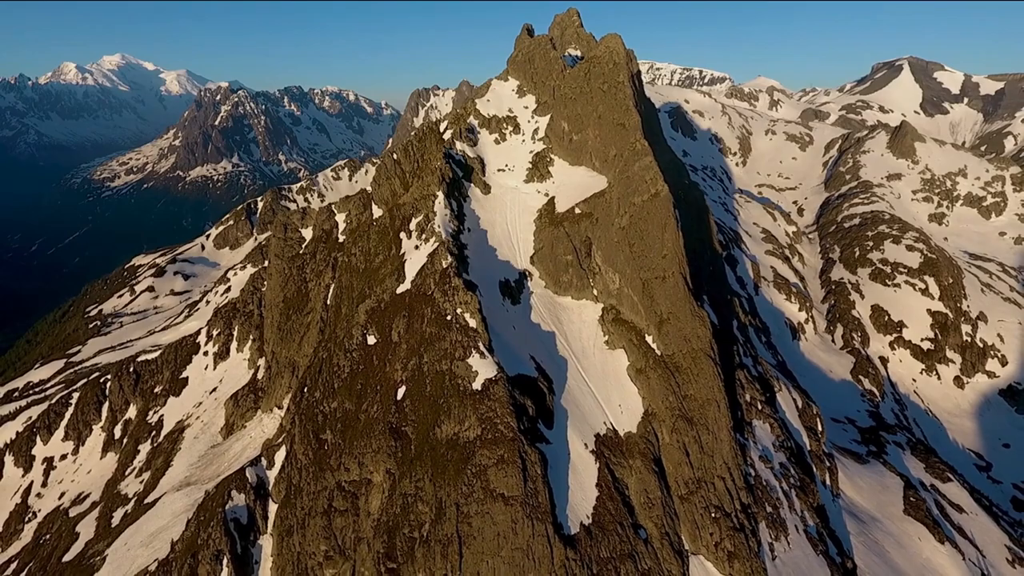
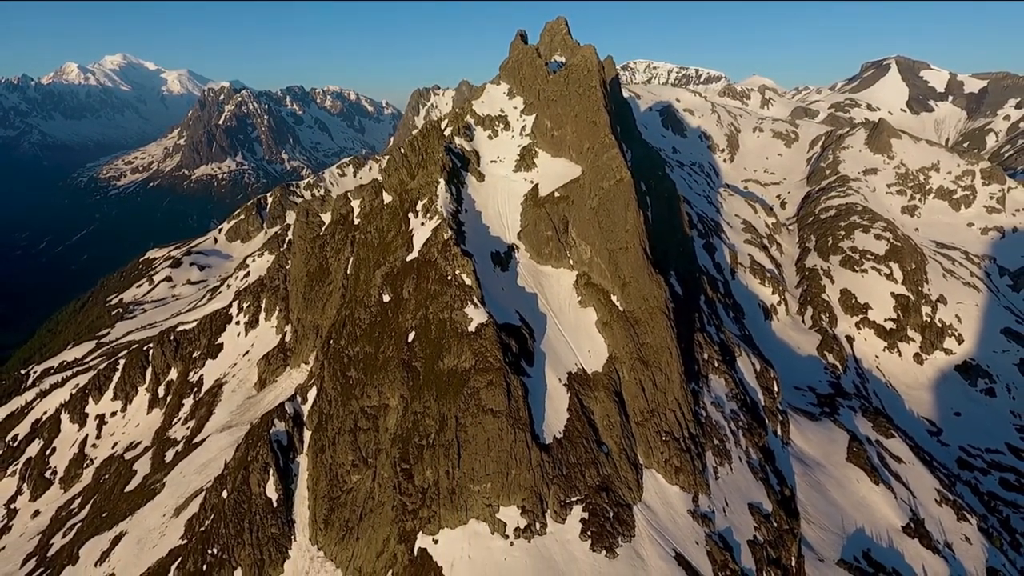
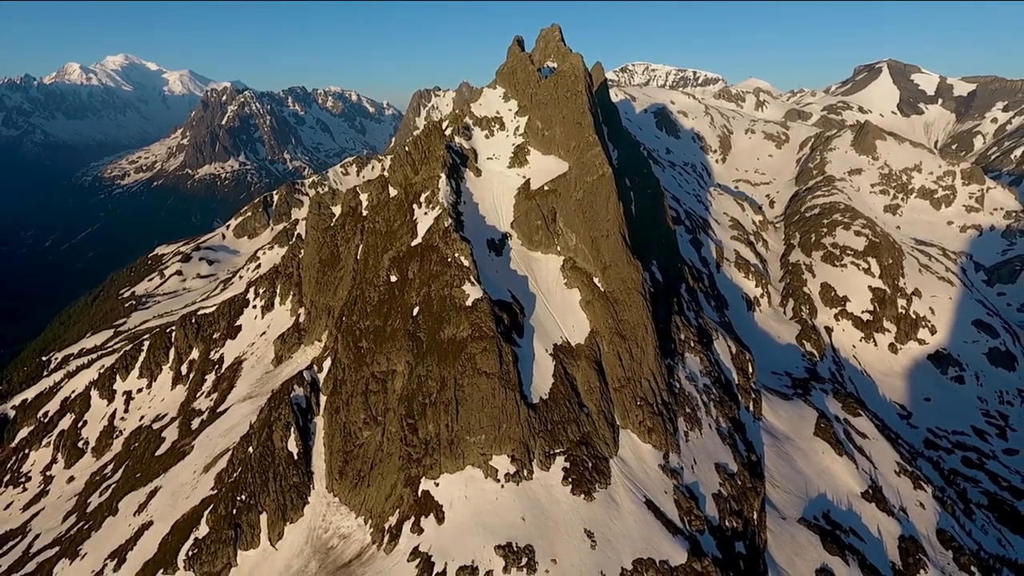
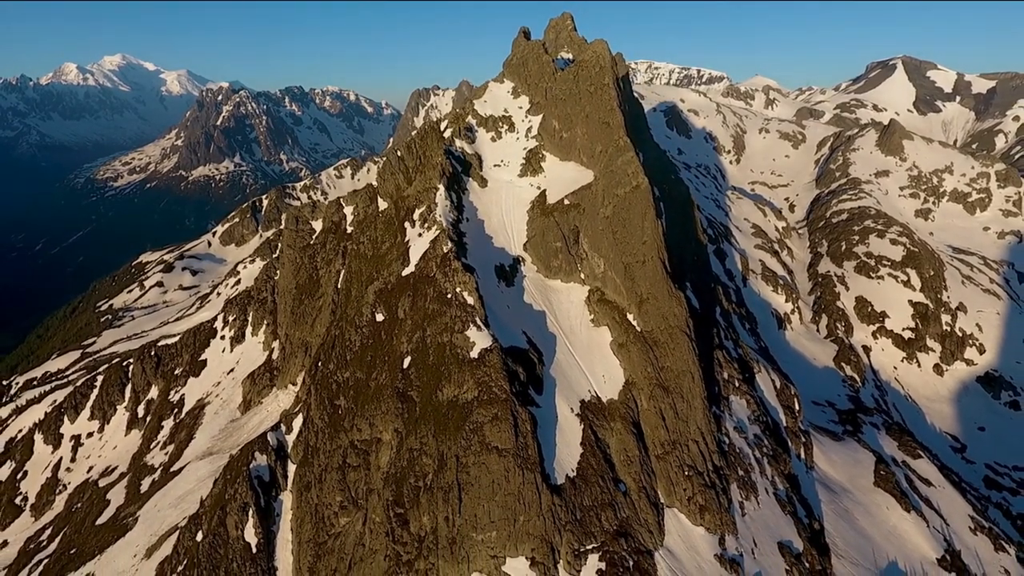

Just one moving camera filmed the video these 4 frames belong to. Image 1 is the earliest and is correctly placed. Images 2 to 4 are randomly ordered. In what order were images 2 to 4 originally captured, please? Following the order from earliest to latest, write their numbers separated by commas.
4, 2, 3
